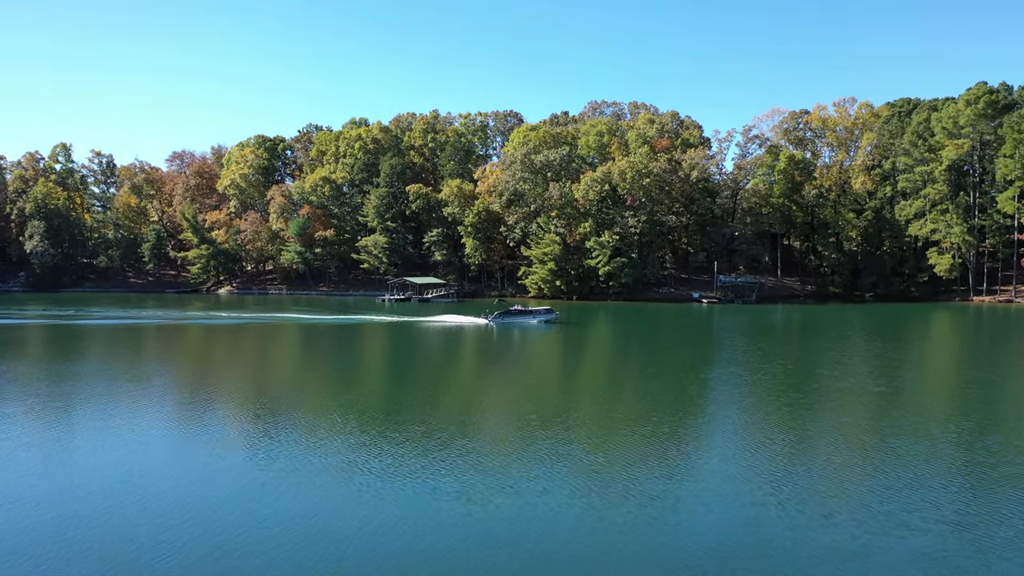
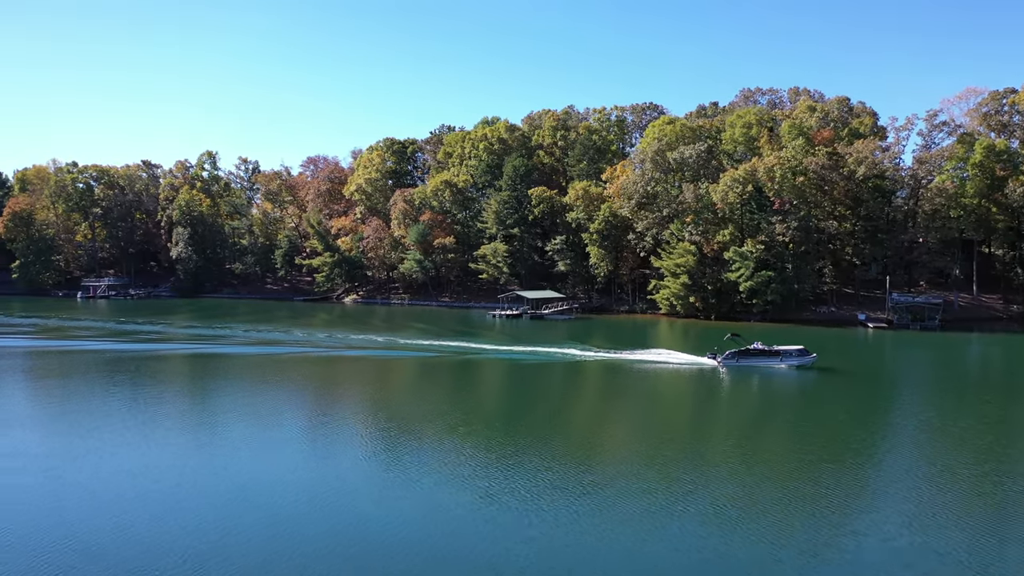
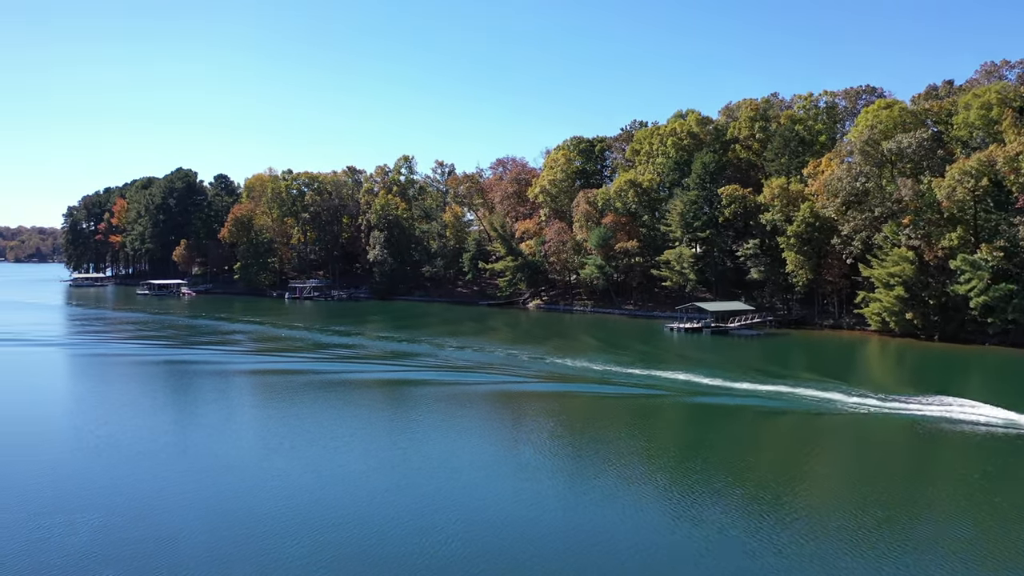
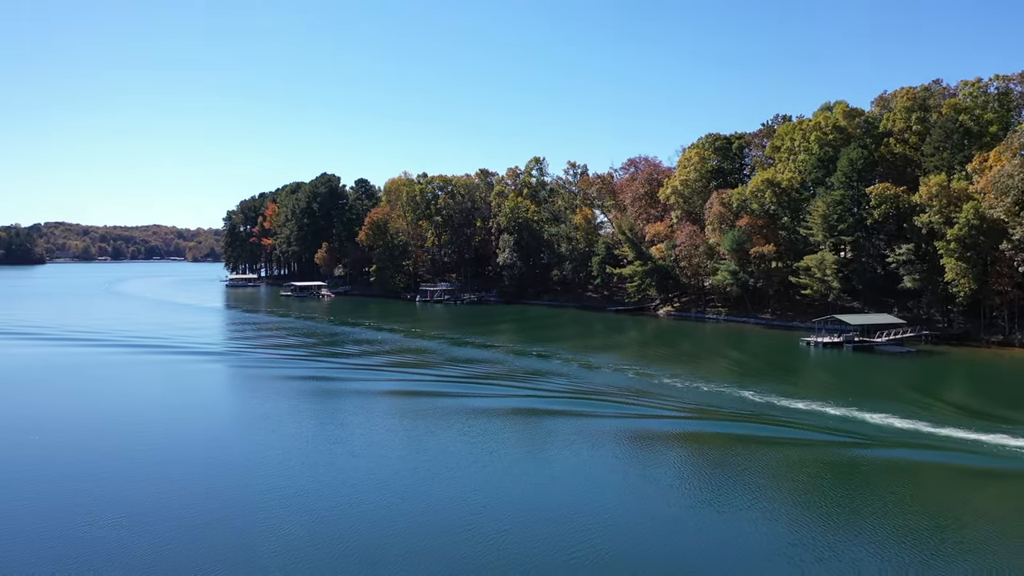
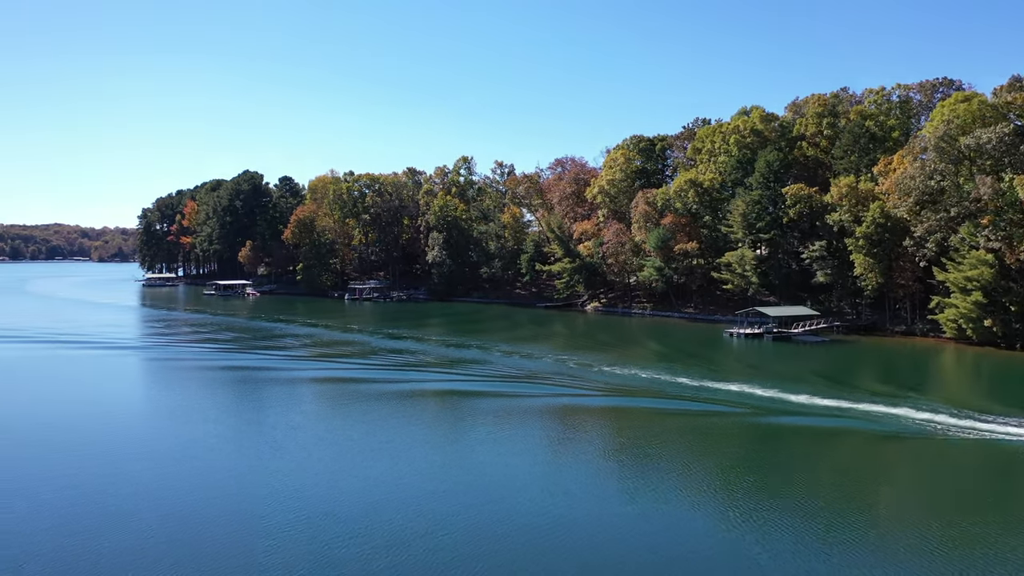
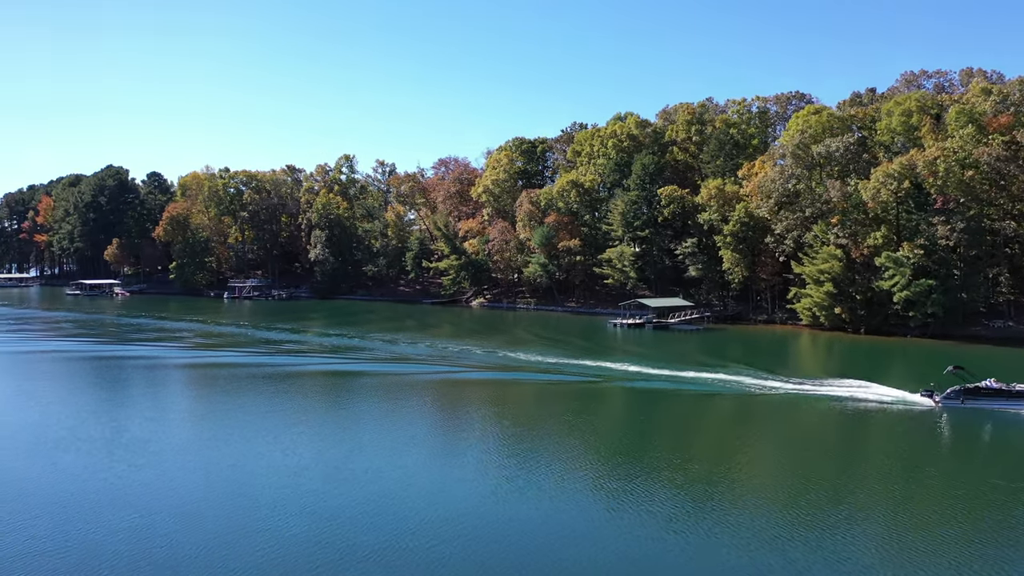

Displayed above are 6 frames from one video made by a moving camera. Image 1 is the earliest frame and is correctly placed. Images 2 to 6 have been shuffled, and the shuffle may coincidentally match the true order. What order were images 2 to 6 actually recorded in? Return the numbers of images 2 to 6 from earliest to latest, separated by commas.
2, 6, 3, 5, 4
